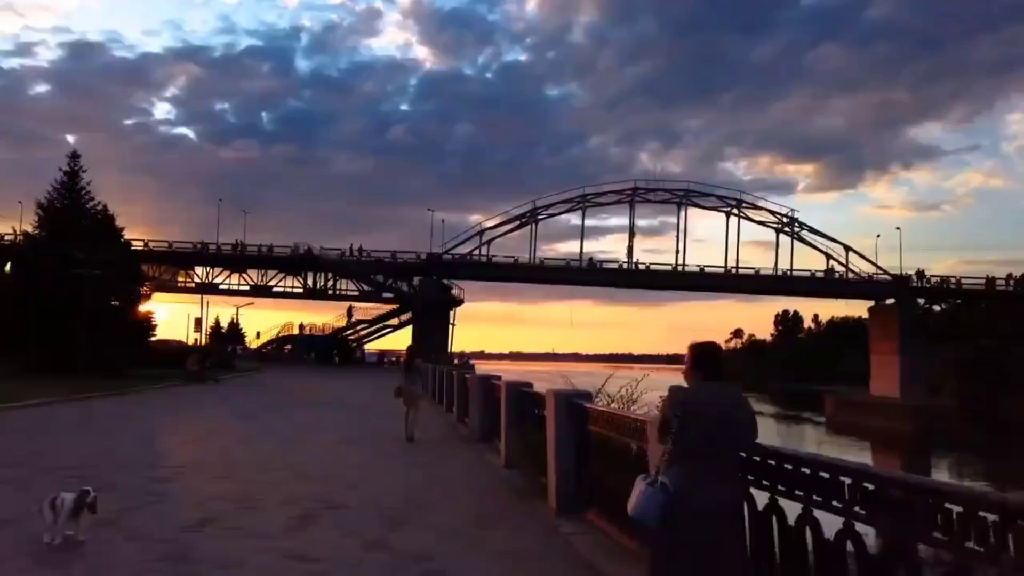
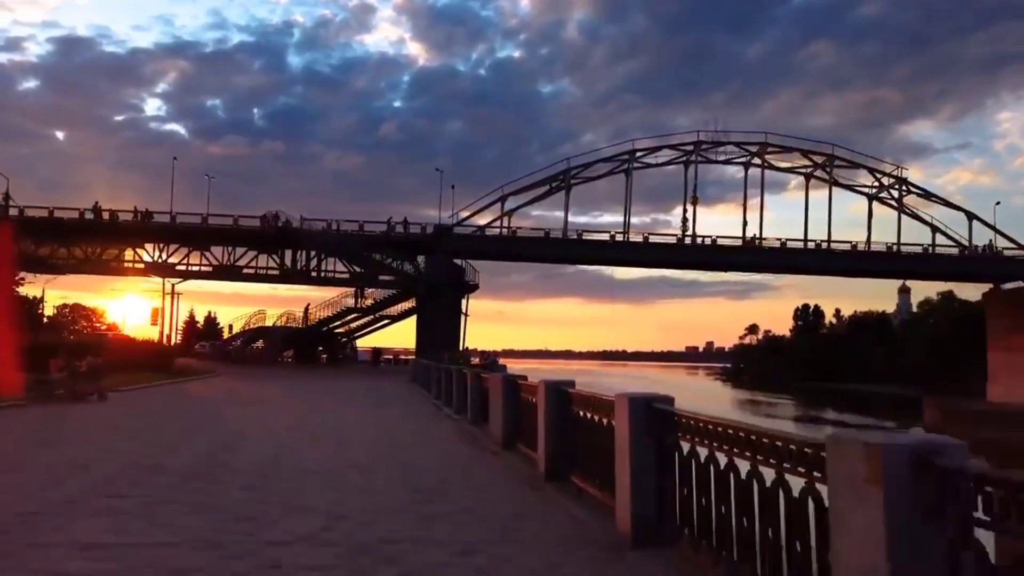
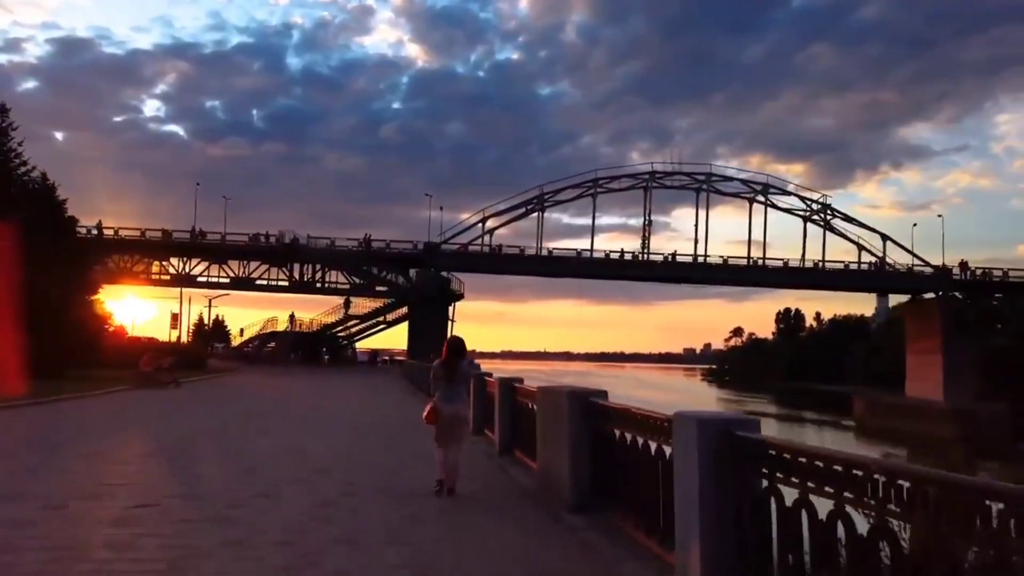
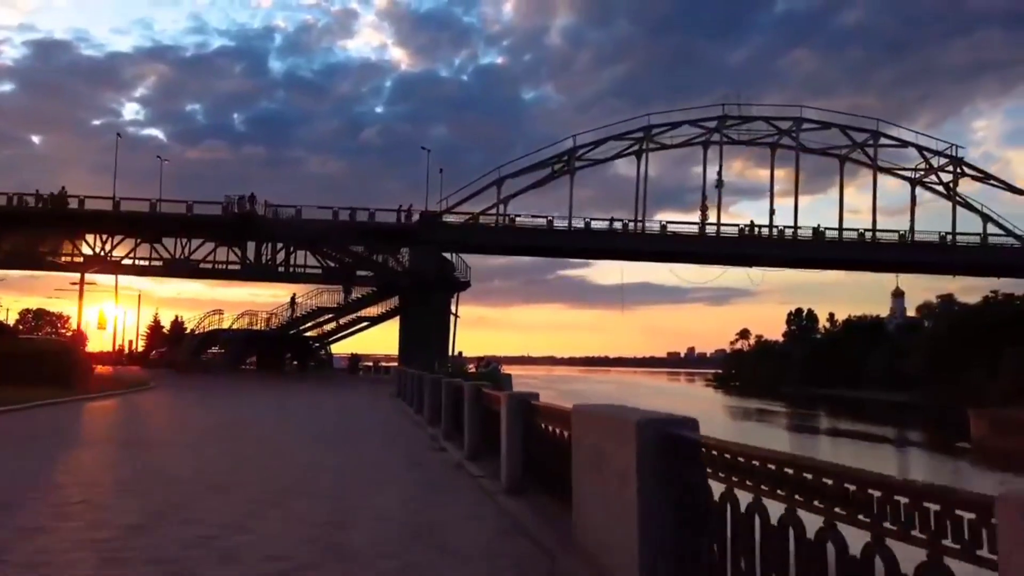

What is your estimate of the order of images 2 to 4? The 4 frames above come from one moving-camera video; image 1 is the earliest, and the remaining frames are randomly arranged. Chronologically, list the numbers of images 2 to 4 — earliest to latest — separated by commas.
3, 2, 4
